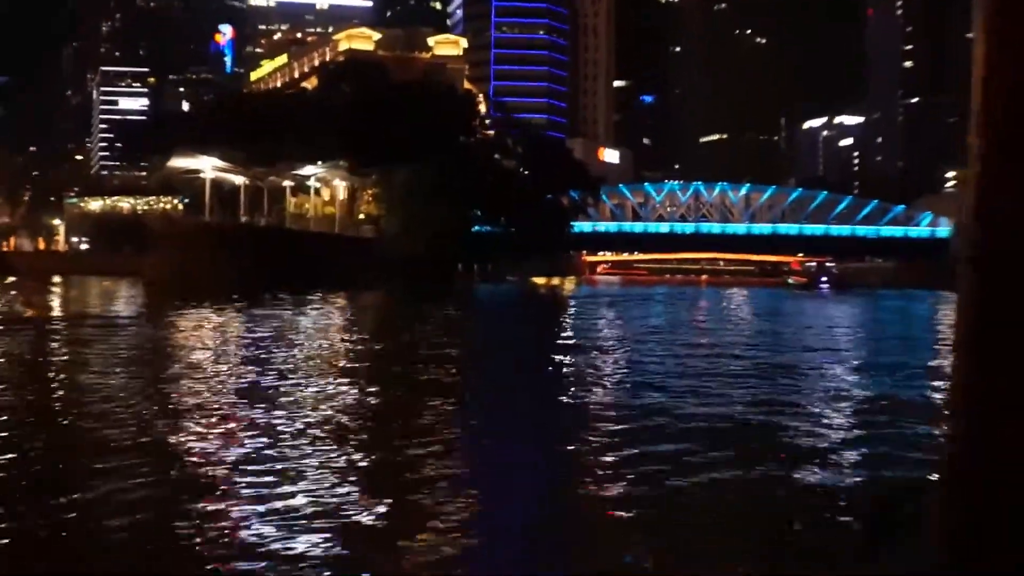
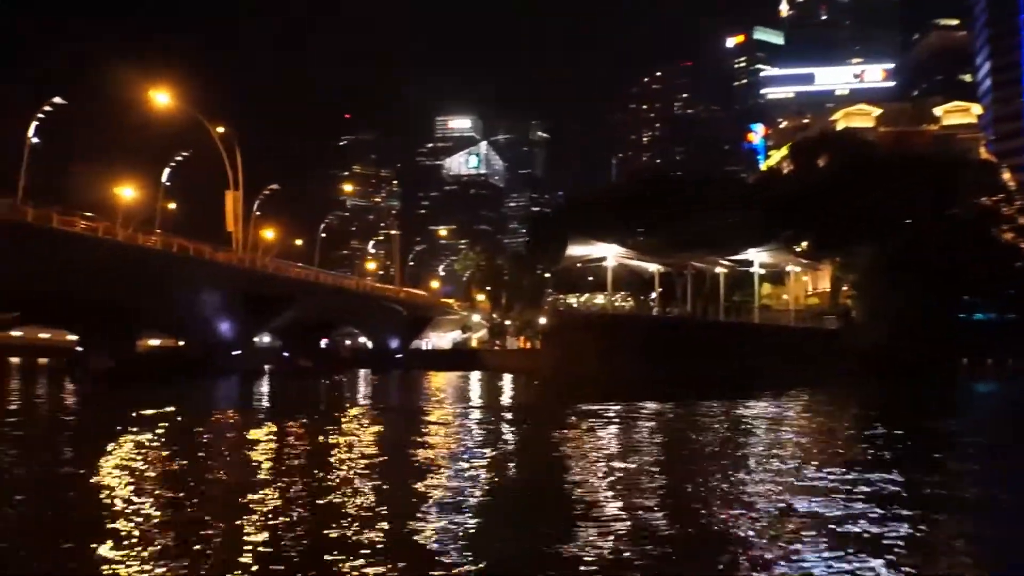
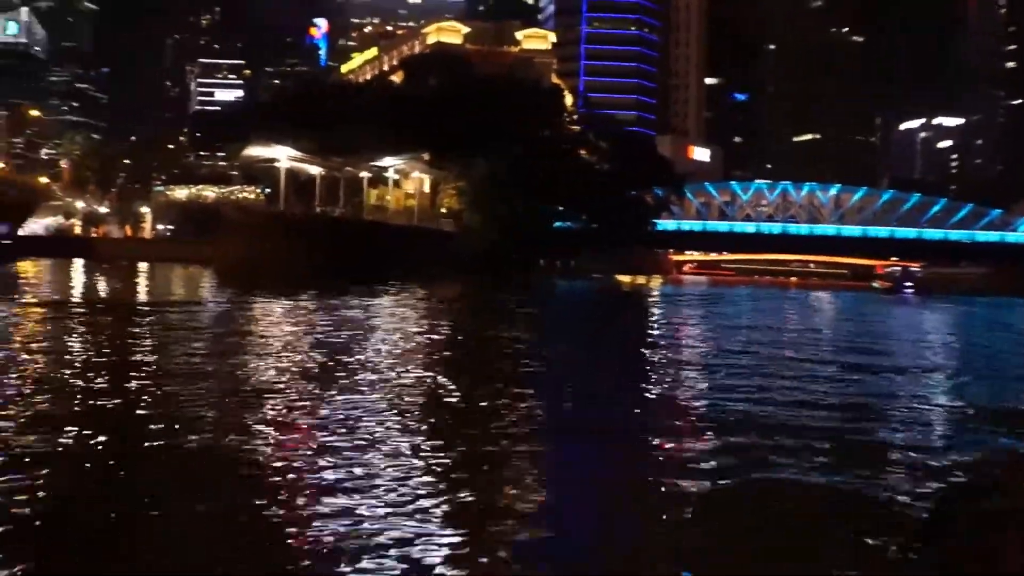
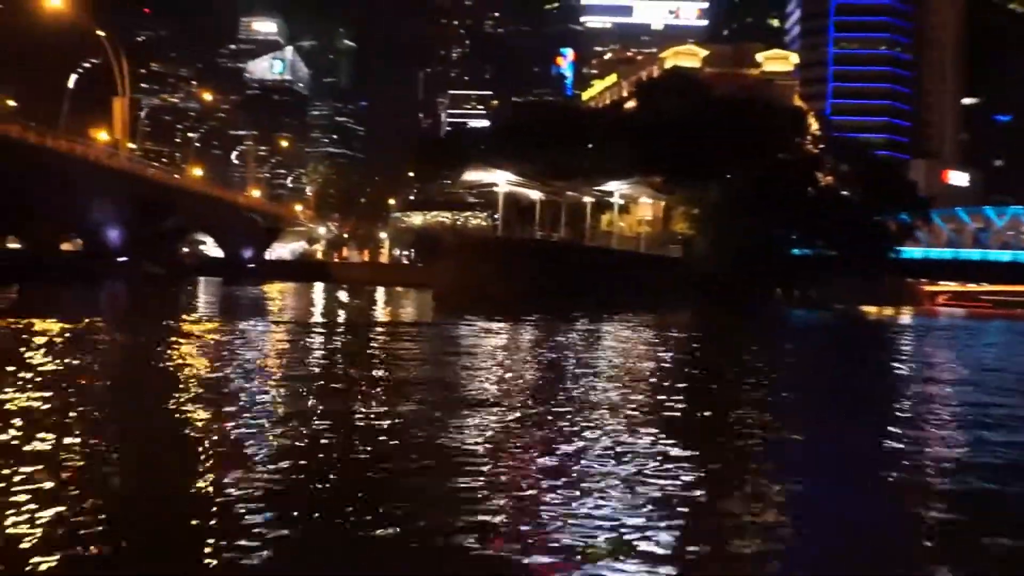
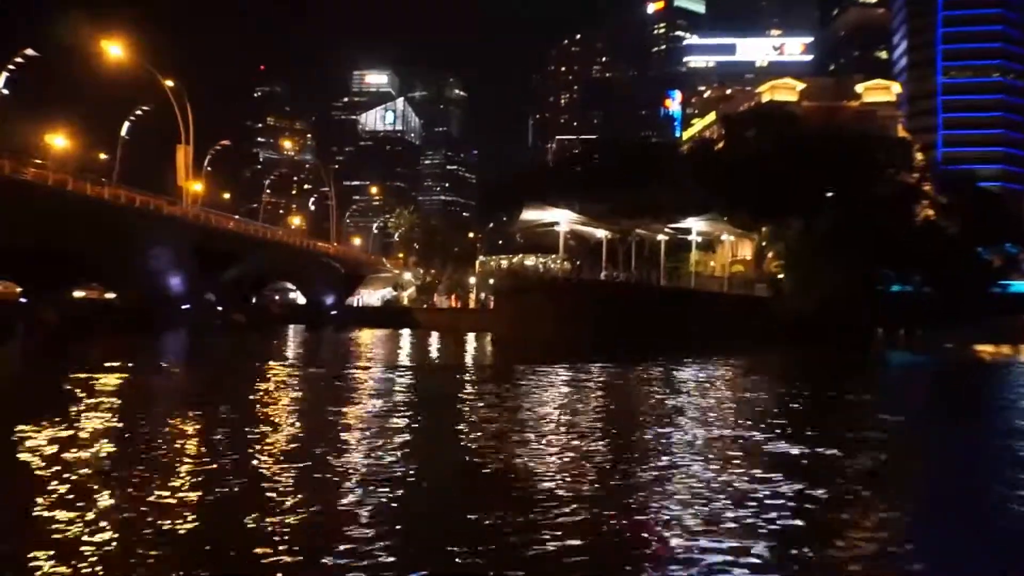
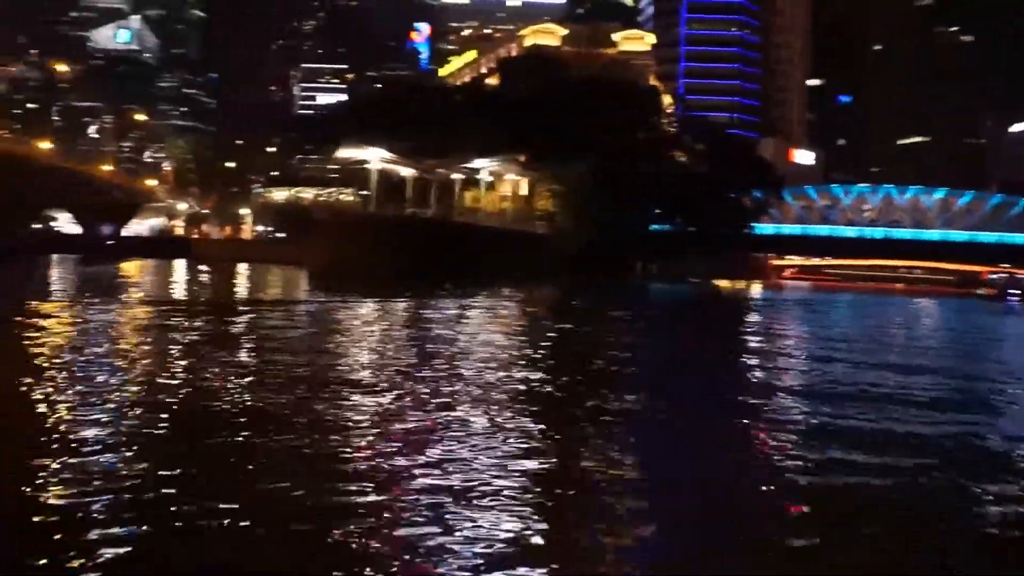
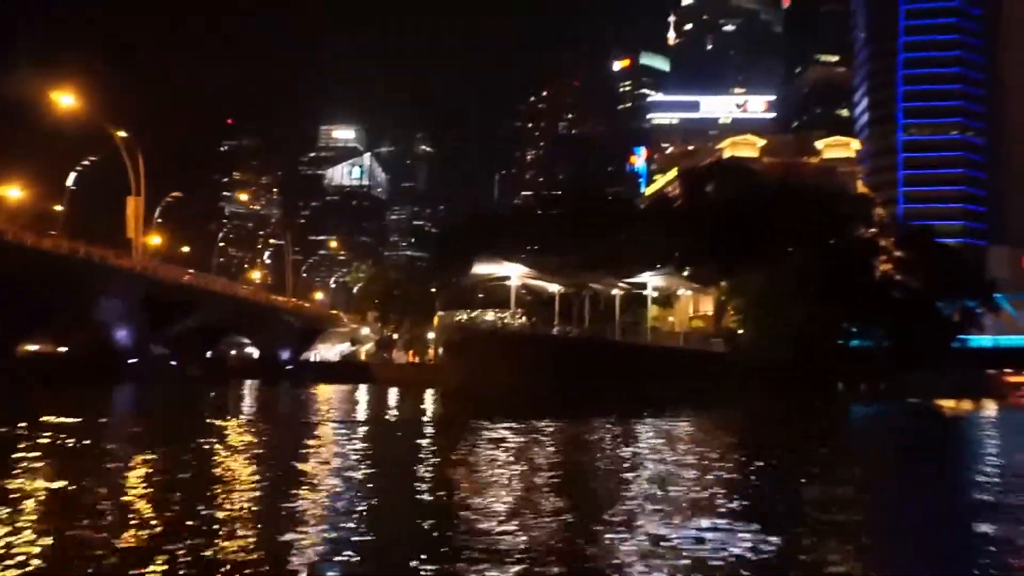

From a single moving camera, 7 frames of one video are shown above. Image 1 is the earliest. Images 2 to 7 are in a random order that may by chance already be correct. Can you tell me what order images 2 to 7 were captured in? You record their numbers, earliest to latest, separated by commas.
3, 6, 4, 5, 7, 2
